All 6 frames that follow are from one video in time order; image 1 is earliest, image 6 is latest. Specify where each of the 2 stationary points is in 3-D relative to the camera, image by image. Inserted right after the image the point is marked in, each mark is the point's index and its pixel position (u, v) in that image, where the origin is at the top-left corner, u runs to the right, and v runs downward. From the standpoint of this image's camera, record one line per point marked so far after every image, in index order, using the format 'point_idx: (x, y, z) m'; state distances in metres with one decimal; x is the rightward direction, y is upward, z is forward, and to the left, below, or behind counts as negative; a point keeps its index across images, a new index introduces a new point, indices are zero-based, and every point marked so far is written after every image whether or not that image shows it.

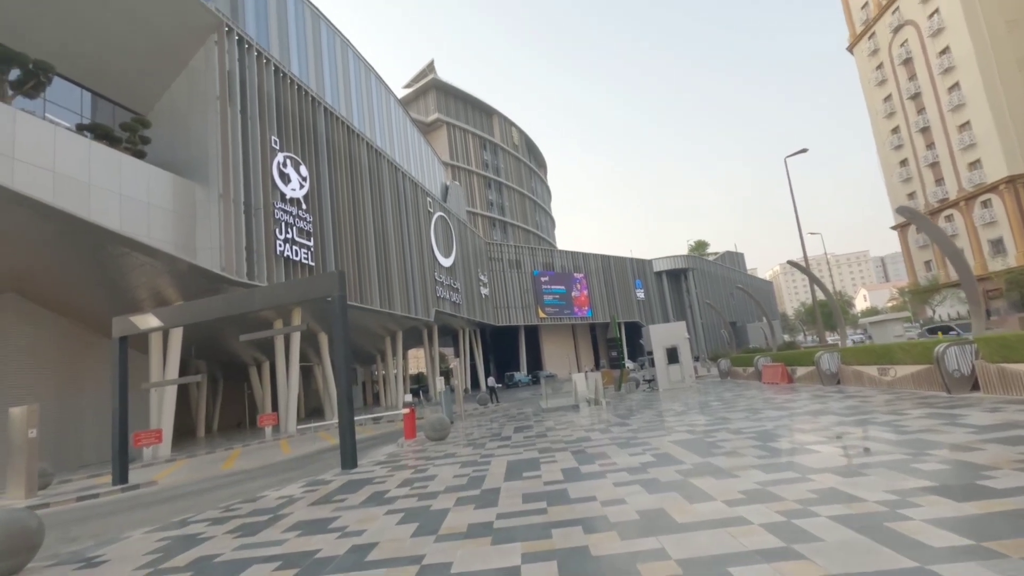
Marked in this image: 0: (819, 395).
0: (+6.5, -2.3, +11.3) m
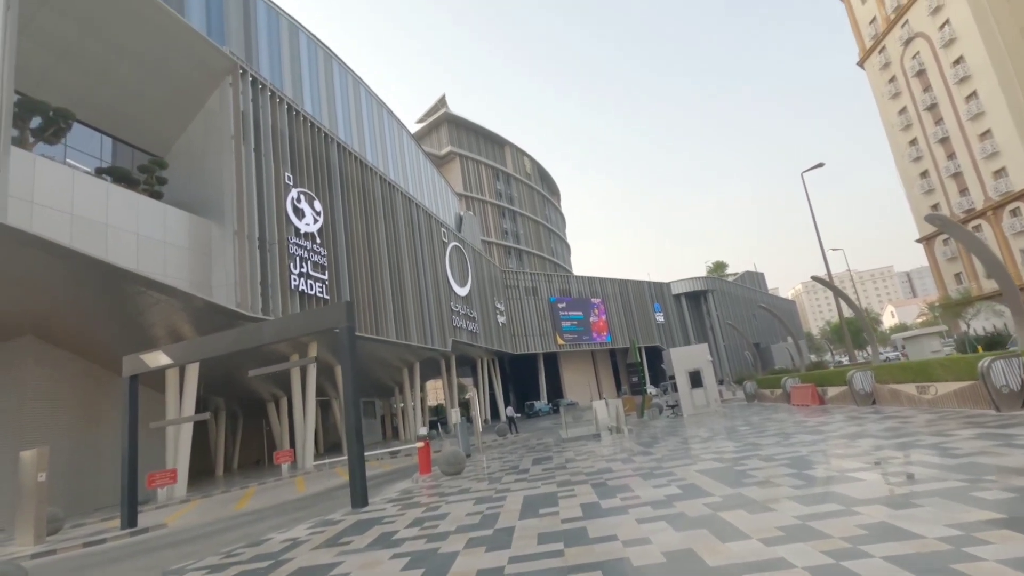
0: (+6.9, -2.6, +10.7) m
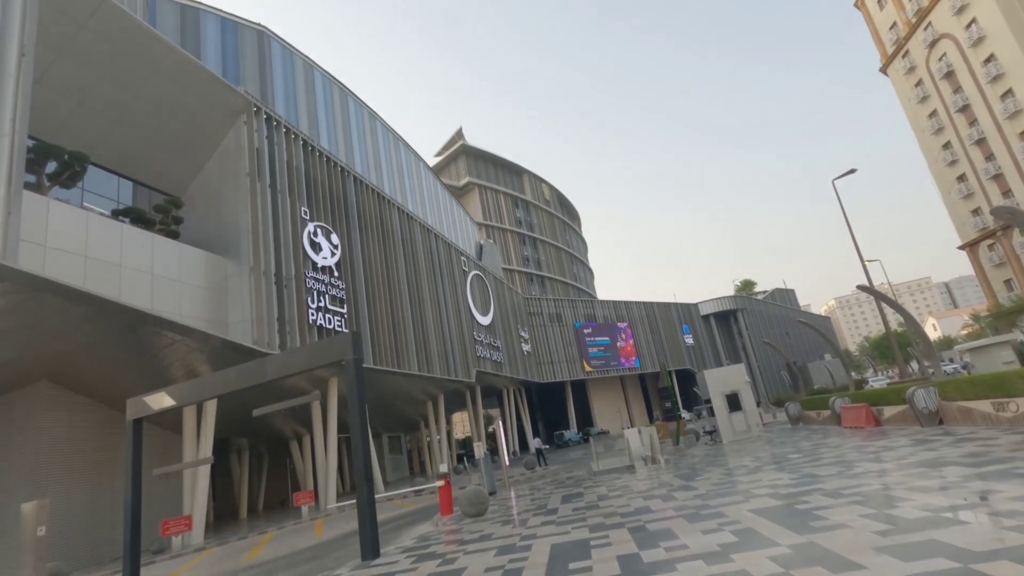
0: (+7.3, -2.7, +9.5) m
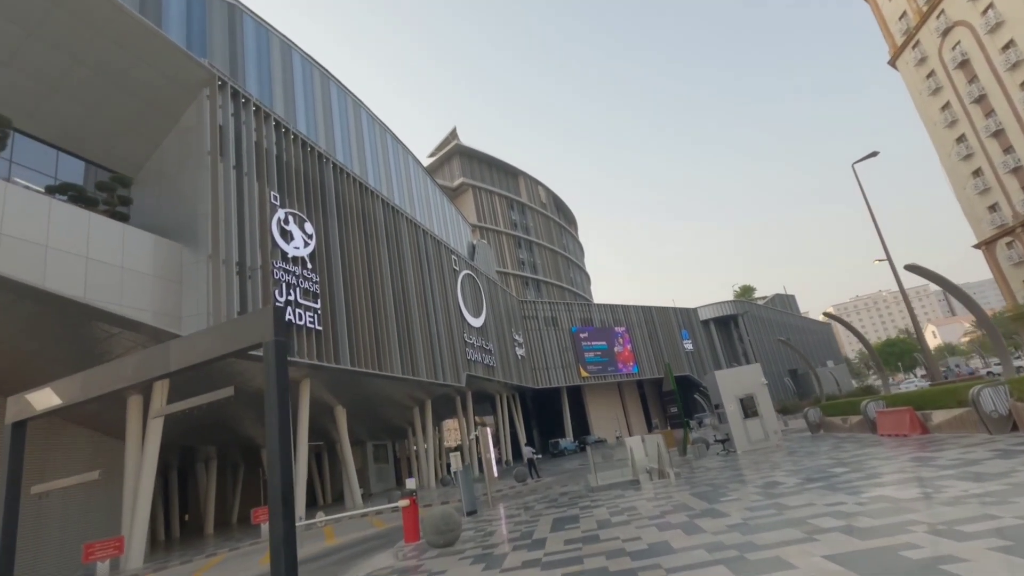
0: (+7.0, -2.3, +7.7) m
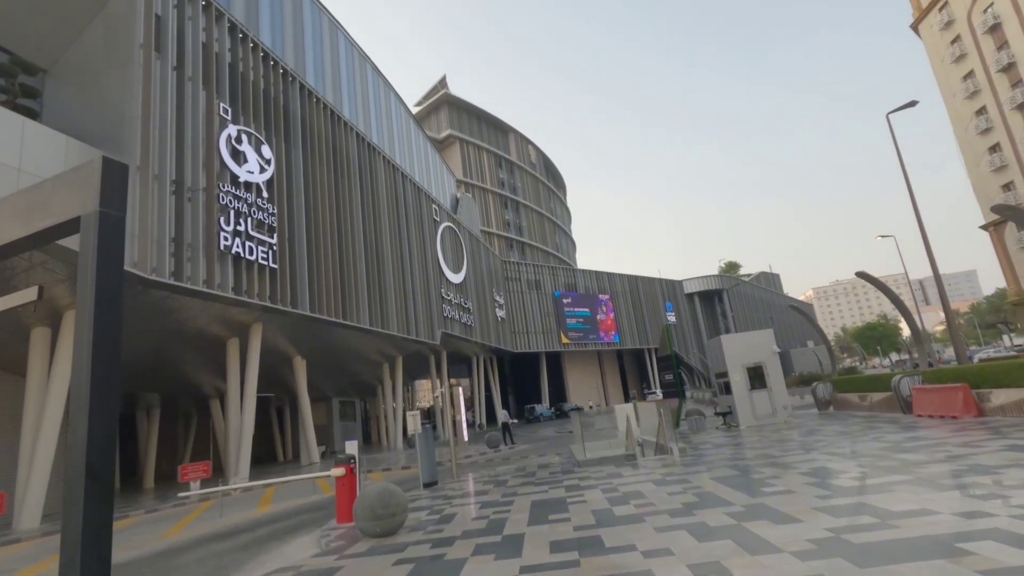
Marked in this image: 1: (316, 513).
0: (+6.7, -1.7, +5.8) m
1: (-3.2, -3.7, +8.8) m
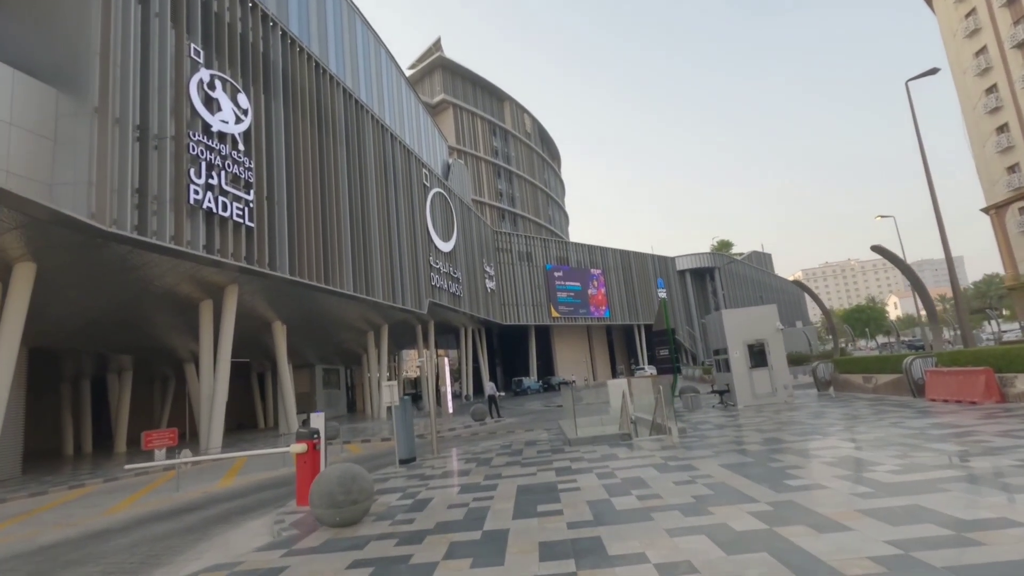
0: (+6.5, -1.4, +5.1) m
1: (-3.5, -3.0, +8.0) m
